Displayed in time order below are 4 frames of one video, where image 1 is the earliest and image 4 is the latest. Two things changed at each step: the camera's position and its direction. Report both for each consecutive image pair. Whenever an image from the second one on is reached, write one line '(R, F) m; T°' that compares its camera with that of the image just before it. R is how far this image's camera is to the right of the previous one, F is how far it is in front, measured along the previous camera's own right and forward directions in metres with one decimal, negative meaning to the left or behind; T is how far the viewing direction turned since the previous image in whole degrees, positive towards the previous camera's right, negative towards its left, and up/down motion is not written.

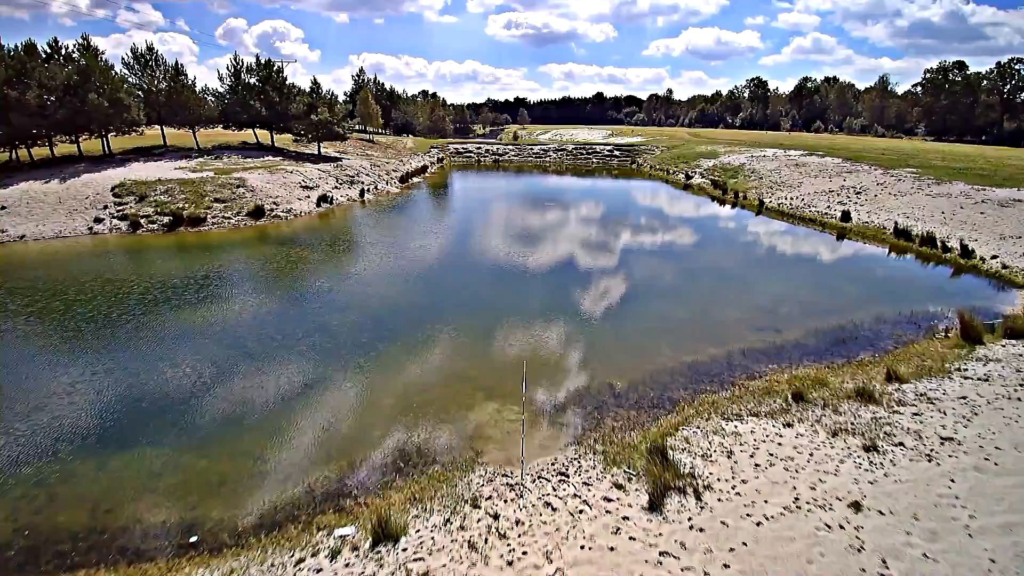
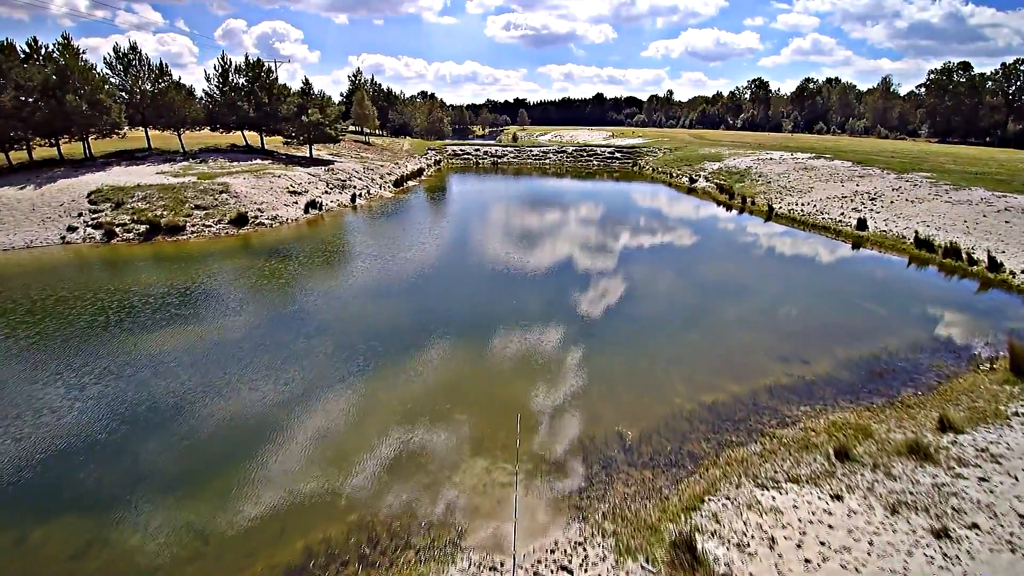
(0.0, +0.5) m; 0°
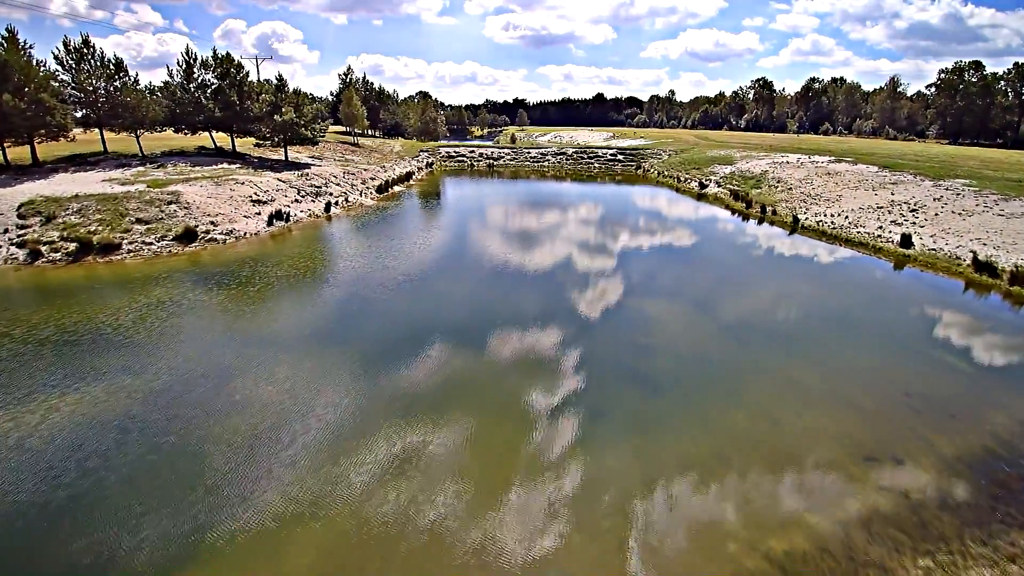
(+0.1, +1.1) m; 0°
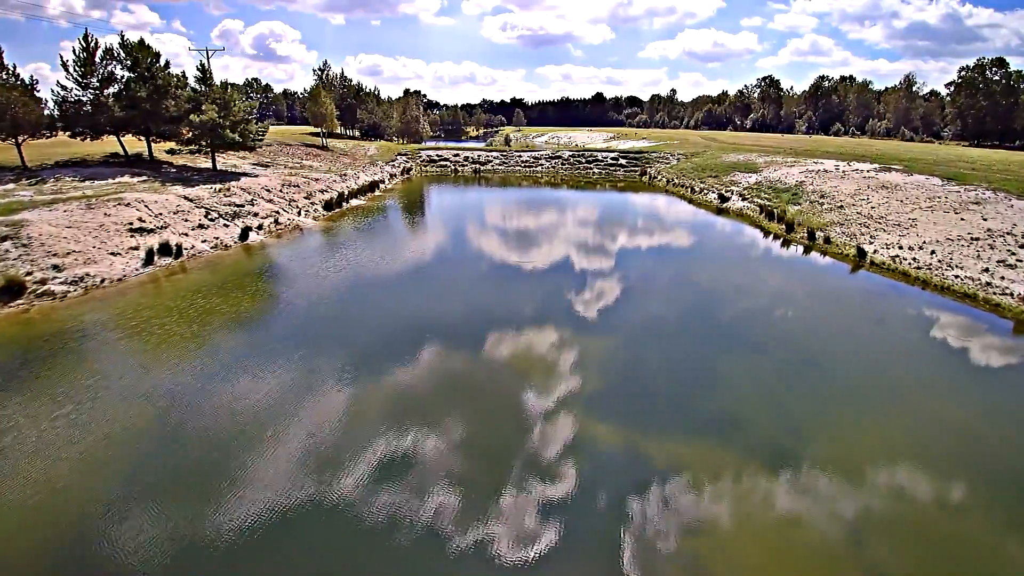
(+0.4, +2.1) m; 0°
